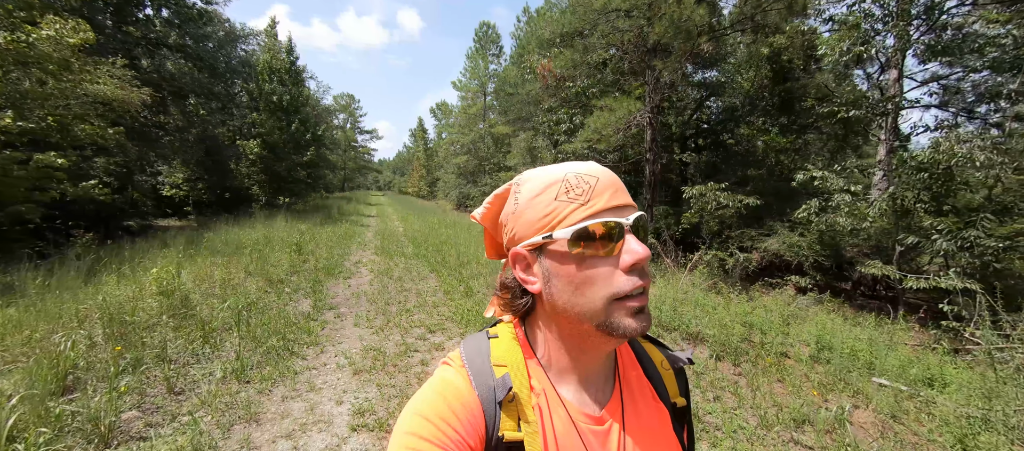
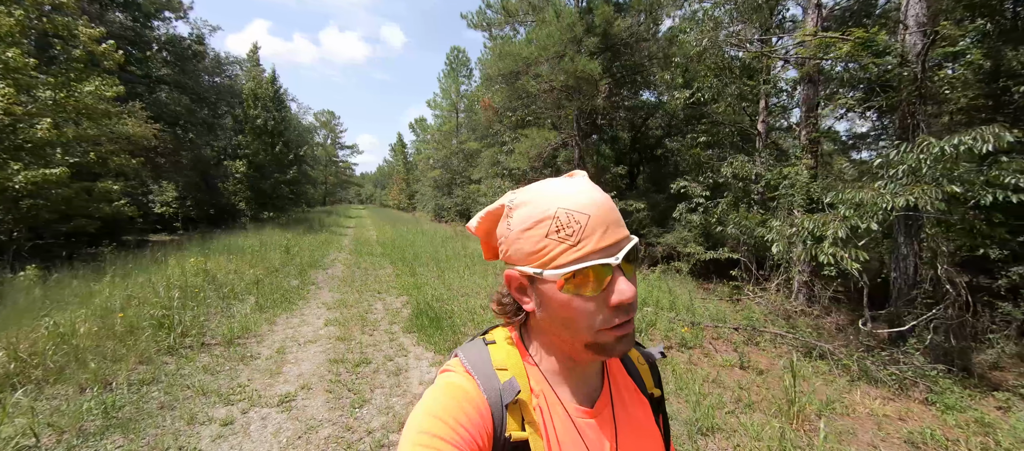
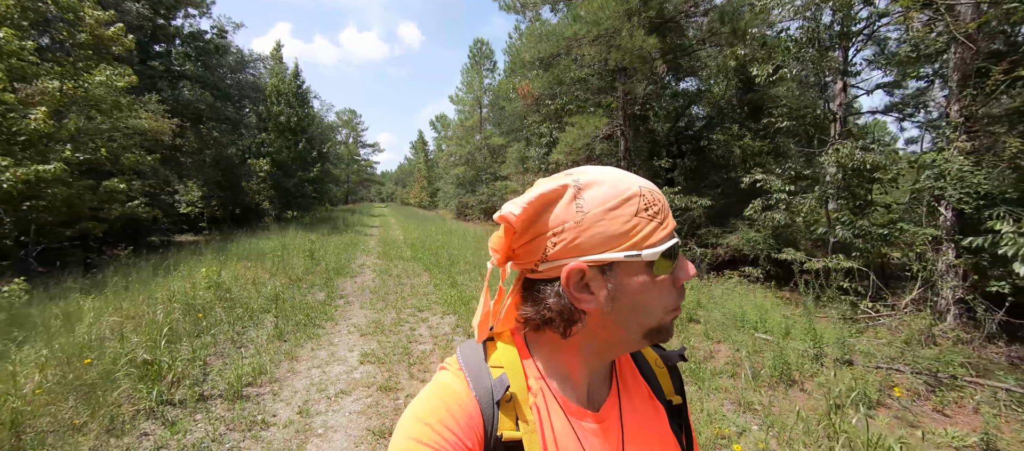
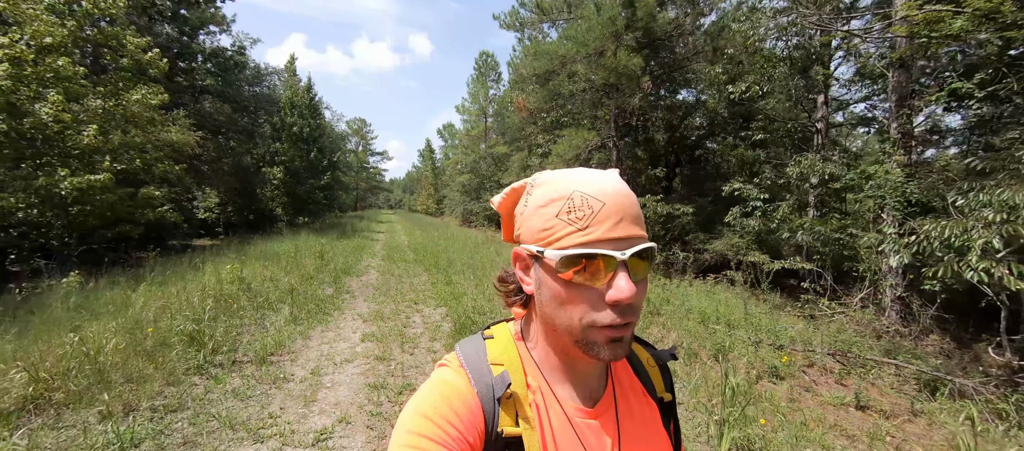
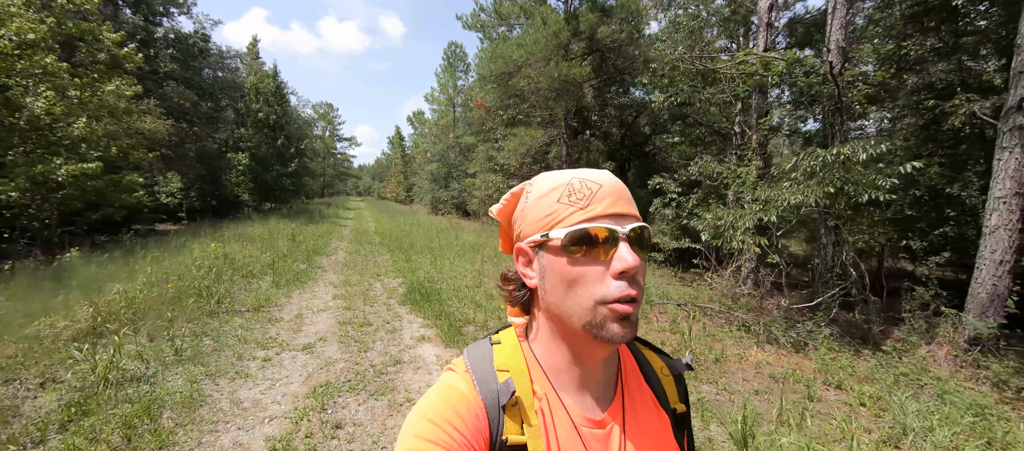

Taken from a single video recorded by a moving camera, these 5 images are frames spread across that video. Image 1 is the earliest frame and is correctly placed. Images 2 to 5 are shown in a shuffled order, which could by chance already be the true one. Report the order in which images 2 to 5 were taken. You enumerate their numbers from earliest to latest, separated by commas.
3, 4, 2, 5
